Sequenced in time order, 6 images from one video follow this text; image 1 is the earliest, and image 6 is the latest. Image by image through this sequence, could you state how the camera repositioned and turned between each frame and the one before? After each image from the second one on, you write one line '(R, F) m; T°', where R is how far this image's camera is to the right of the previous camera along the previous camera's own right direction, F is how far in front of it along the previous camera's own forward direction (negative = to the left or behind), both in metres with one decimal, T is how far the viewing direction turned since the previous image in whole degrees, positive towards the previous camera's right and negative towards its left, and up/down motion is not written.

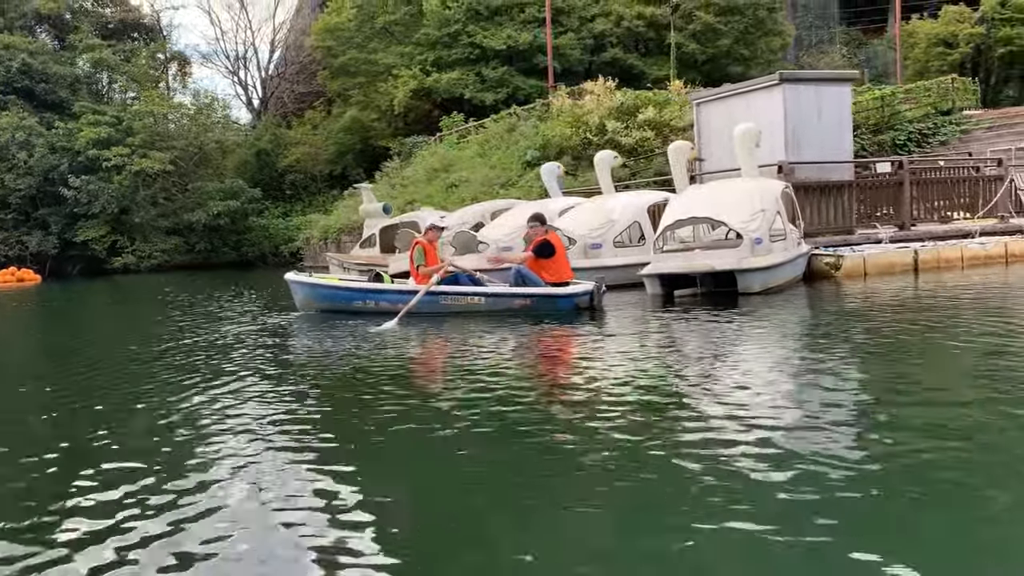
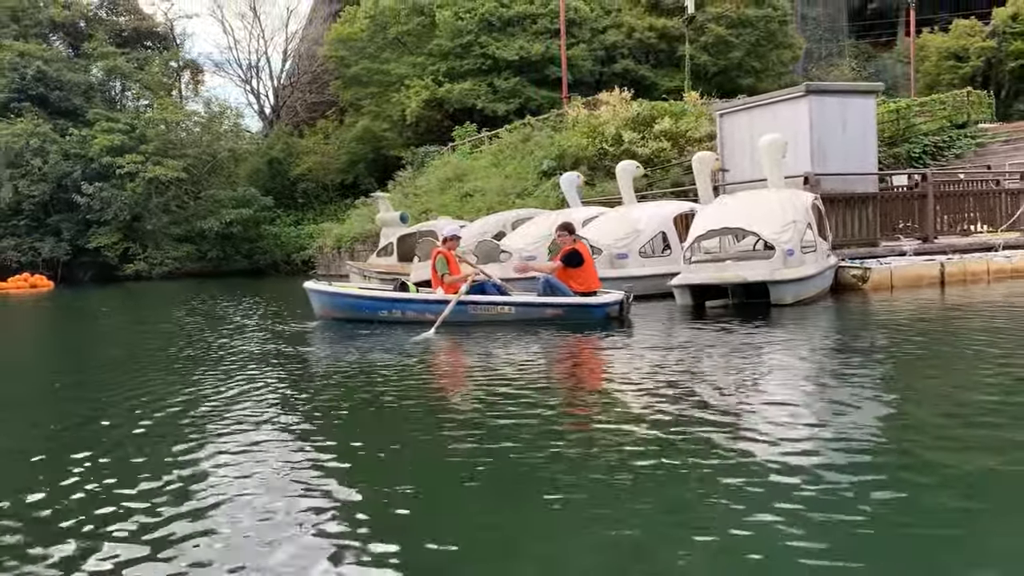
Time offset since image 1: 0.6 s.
(-0.3, 0.0) m; 0°
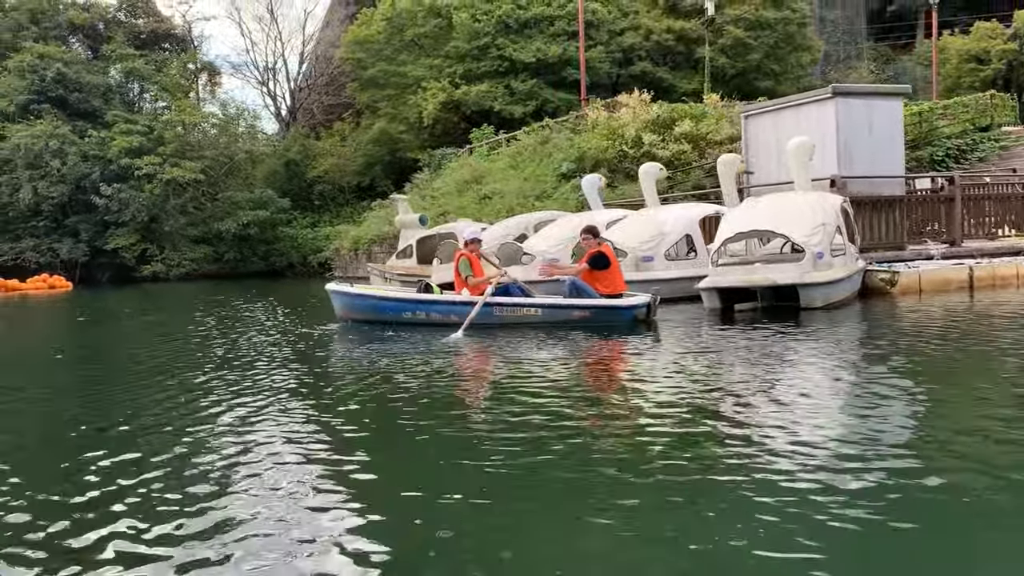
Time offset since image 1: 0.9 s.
(-0.2, +0.1) m; -1°
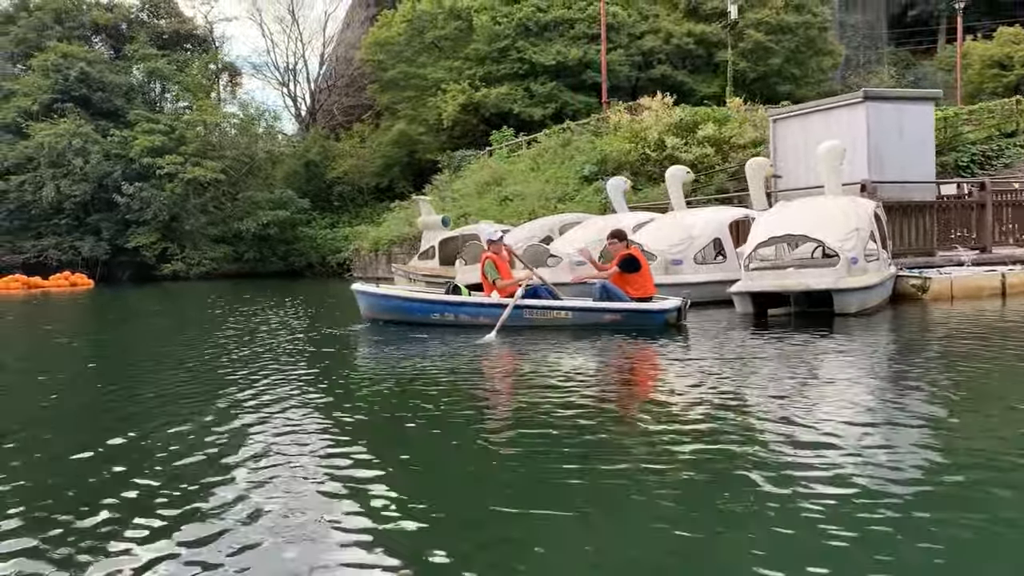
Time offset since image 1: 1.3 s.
(-0.2, 0.0) m; -1°
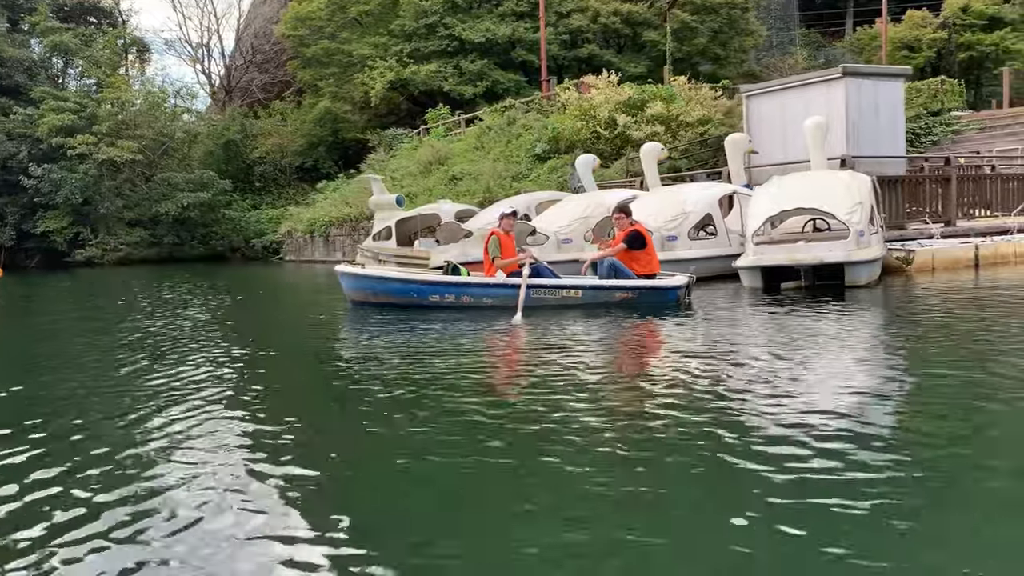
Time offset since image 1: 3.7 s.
(-1.2, +0.3) m; +6°
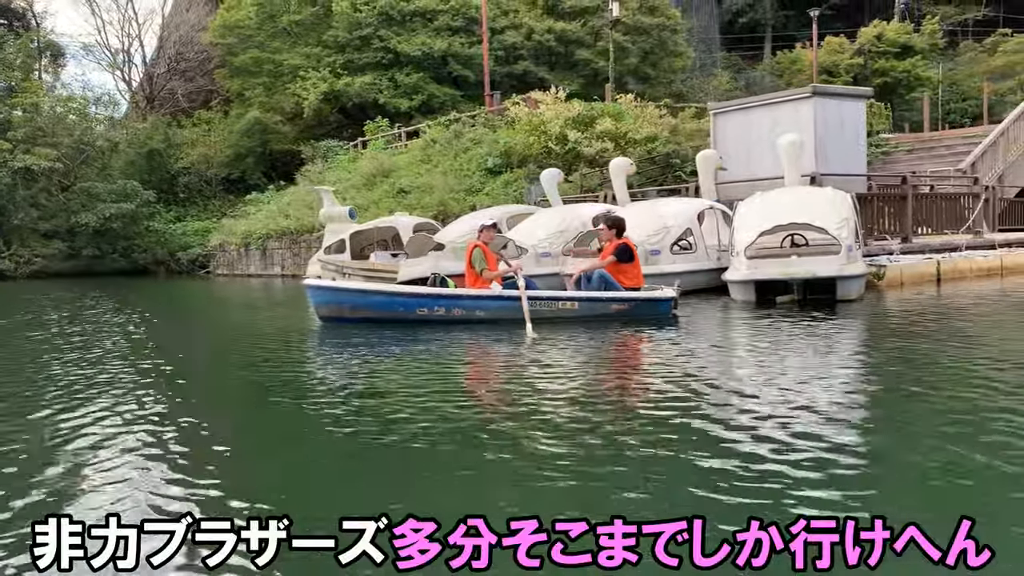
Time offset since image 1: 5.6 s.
(-1.0, +0.2) m; +6°
